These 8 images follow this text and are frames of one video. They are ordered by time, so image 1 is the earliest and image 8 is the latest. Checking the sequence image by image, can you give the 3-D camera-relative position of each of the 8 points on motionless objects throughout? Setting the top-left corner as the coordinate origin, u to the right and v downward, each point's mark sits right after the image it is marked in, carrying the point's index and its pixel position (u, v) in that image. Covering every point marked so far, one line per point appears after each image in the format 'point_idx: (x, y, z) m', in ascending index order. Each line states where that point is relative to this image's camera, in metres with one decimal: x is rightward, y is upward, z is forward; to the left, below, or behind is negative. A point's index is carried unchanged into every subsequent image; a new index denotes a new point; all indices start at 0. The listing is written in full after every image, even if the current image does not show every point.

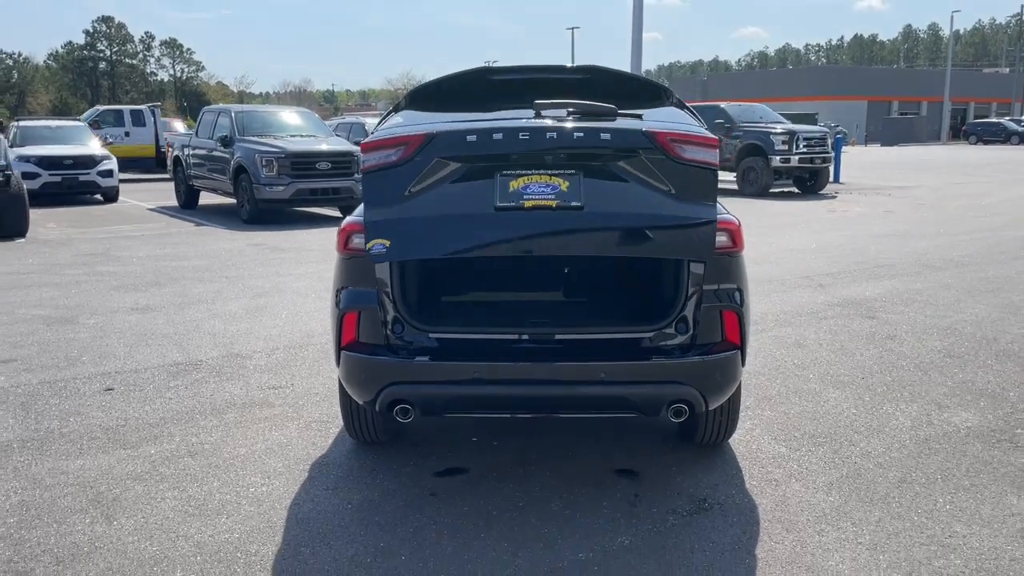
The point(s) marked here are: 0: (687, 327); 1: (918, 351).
0: (+0.9, -0.2, +4.3) m
1: (+3.4, -0.5, +7.4) m
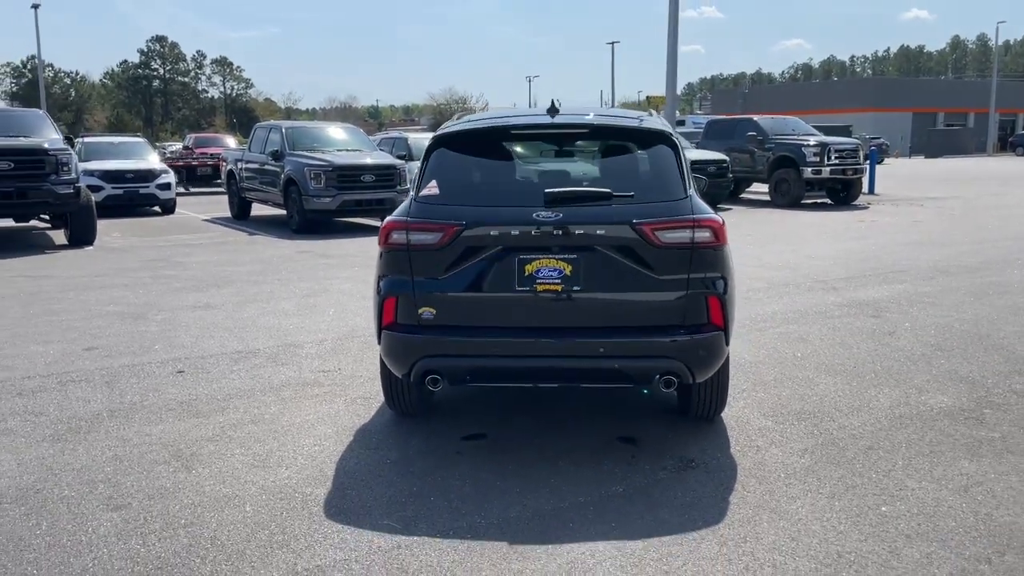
0: (+0.9, -0.1, +5.1) m
1: (+3.6, -0.5, +7.9) m
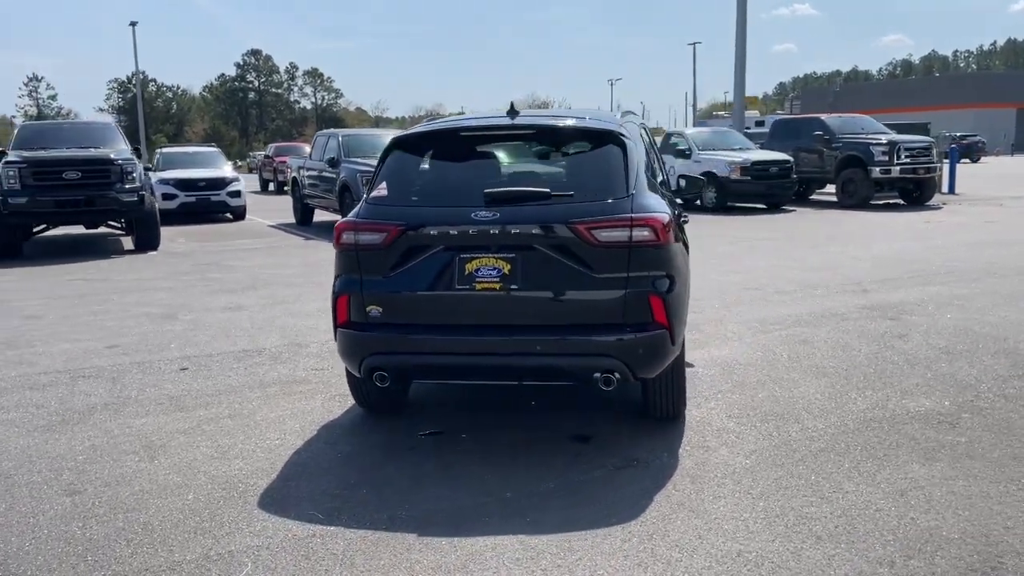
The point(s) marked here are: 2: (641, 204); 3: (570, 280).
0: (+0.6, -0.1, +5.1) m
1: (+3.5, -0.5, +7.7) m
2: (+0.7, +0.5, +5.2) m
3: (+0.3, 0.0, +5.0) m
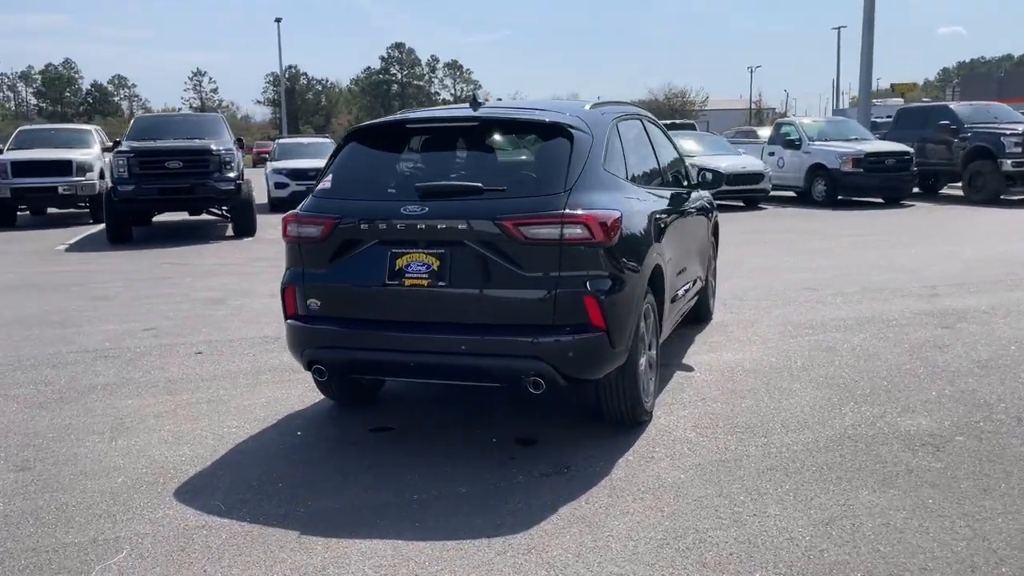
0: (+0.2, -0.1, +4.9) m
1: (+3.5, -0.6, +7.0) m
2: (+0.4, +0.5, +4.9) m
3: (-0.1, +0.1, +4.8) m
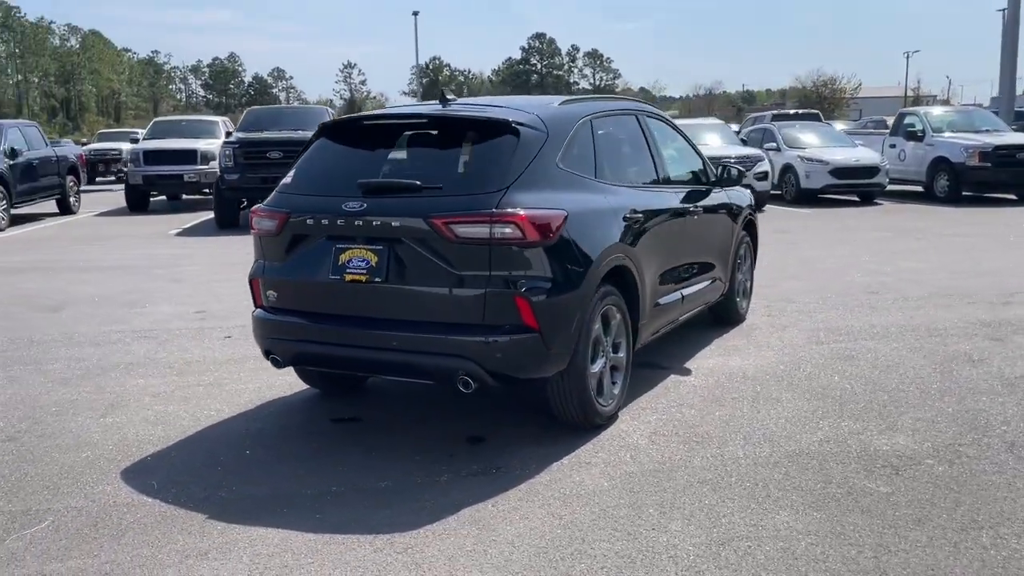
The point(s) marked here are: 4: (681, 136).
0: (-0.2, -0.1, +4.8) m
1: (+3.4, -0.6, +6.4) m
2: (0.0, +0.5, +4.8) m
3: (-0.4, +0.1, +4.9) m
4: (+1.4, +1.3, +7.4) m
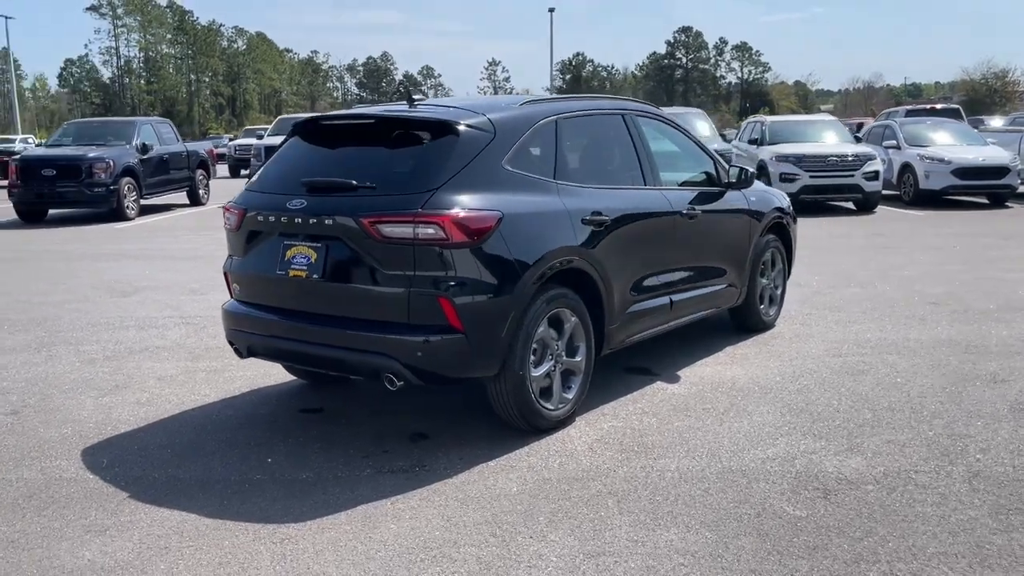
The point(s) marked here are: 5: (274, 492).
0: (-0.6, -0.1, +4.9) m
1: (+3.2, -0.7, +5.9) m
2: (-0.4, +0.5, +4.9) m
3: (-0.8, +0.1, +4.9) m
4: (+1.4, +1.2, +7.1) m
5: (-1.2, -1.1, +4.6) m
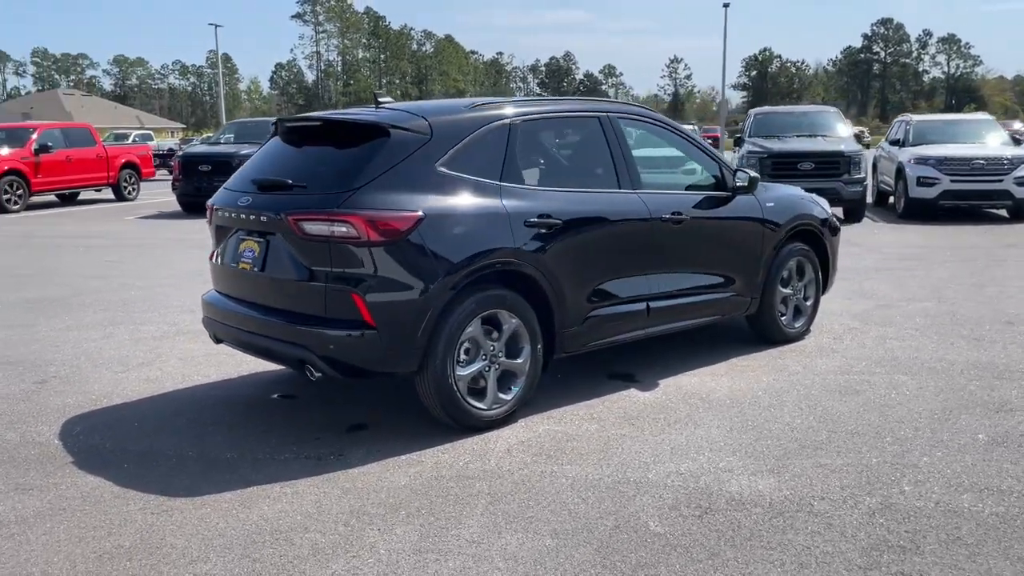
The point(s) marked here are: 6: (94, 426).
0: (-1.1, -0.1, +5.1) m
1: (+2.8, -0.8, +5.4) m
2: (-0.8, +0.5, +5.0) m
3: (-1.3, +0.1, +5.2) m
4: (+1.4, +1.2, +6.9) m
5: (-1.8, -1.0, +5.0) m
6: (-2.7, -0.9, +5.7) m
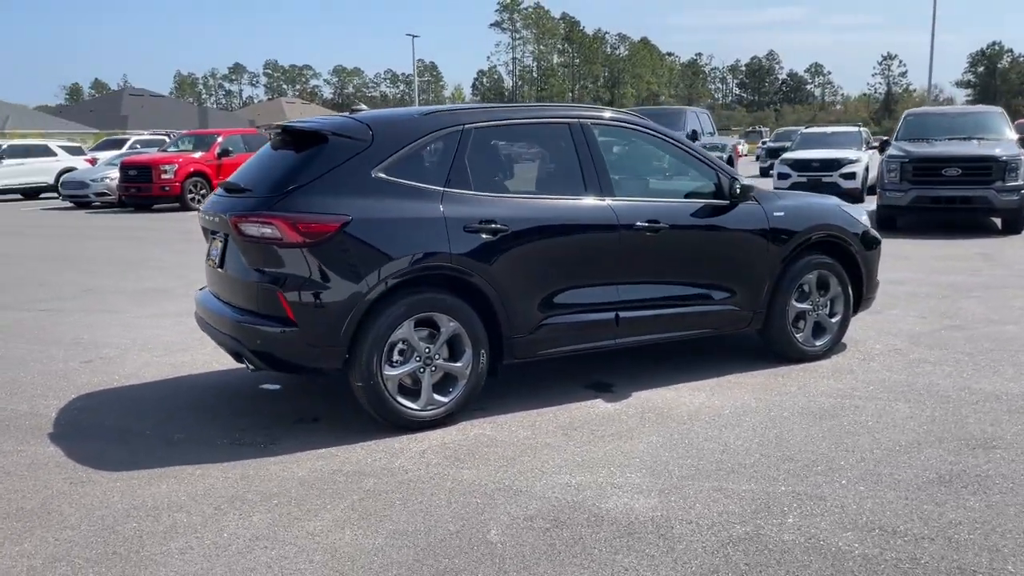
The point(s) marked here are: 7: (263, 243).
0: (-1.5, -0.1, +5.4) m
1: (+2.3, -1.0, +4.8) m
2: (-1.3, +0.5, +5.3) m
3: (-1.7, +0.1, +5.6) m
4: (+1.3, +1.1, +6.7) m
5: (-2.3, -1.0, +5.5) m
6: (-3.0, -0.8, +6.4) m
7: (-1.4, +0.3, +5.3) m
